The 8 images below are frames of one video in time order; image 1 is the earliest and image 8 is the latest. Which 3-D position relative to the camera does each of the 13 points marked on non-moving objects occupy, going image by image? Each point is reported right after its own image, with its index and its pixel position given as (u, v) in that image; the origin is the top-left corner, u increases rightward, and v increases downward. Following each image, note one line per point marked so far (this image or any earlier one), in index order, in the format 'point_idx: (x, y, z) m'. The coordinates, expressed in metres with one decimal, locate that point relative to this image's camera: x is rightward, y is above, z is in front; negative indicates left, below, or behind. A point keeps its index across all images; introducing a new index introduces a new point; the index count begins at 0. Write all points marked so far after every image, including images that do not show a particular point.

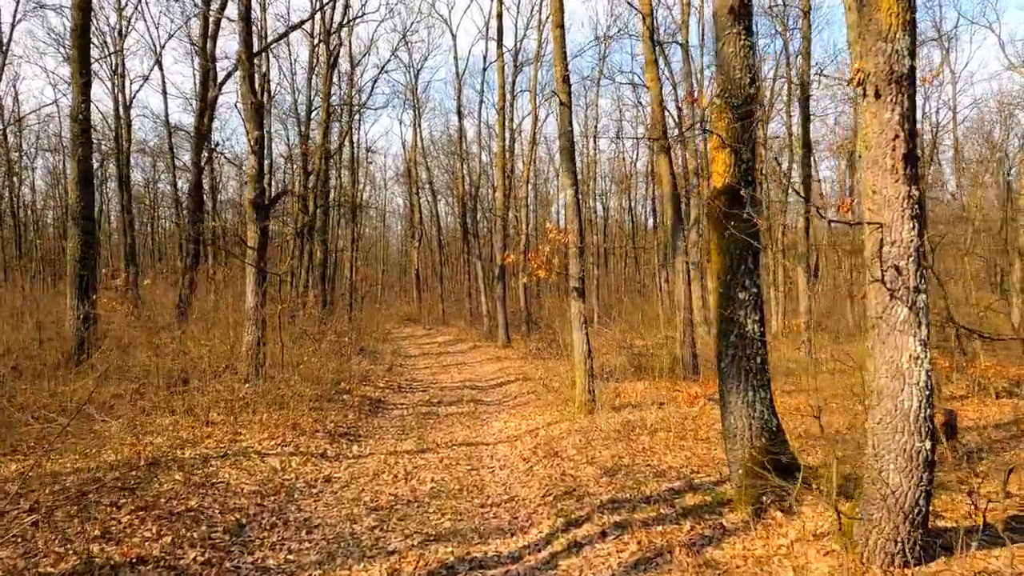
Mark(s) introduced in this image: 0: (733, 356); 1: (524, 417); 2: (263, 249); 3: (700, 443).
0: (+1.7, -0.5, +4.8) m
1: (+0.2, -1.9, +9.4) m
2: (-4.3, +0.7, +11.1) m
3: (+2.1, -1.8, +7.3) m
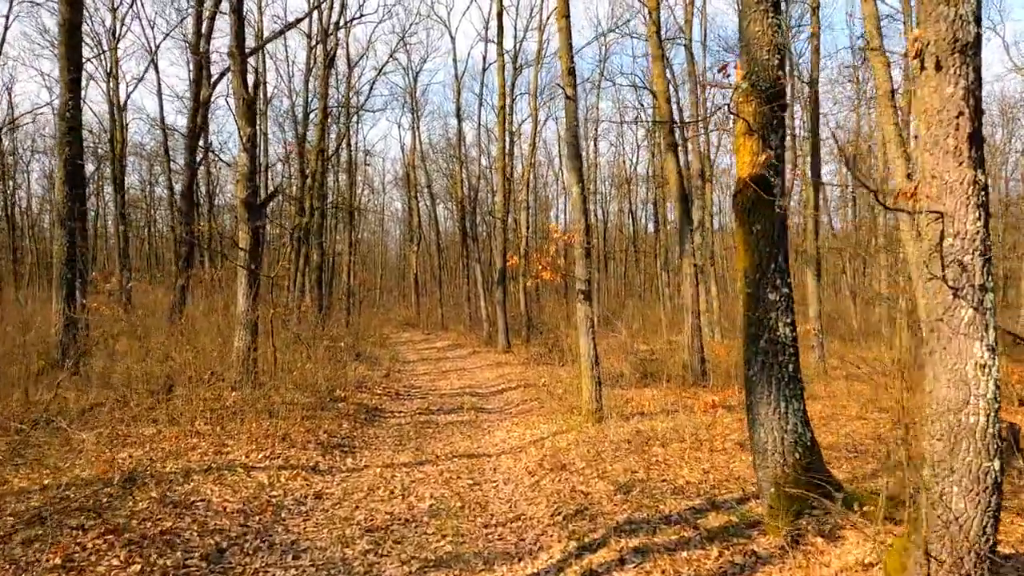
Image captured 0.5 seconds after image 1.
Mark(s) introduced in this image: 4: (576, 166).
0: (+1.7, -0.5, +4.4) m
1: (+0.2, -1.9, +9.0) m
2: (-4.2, +0.6, +10.6) m
3: (+2.2, -1.8, +6.8) m
4: (+0.9, +1.7, +8.8) m
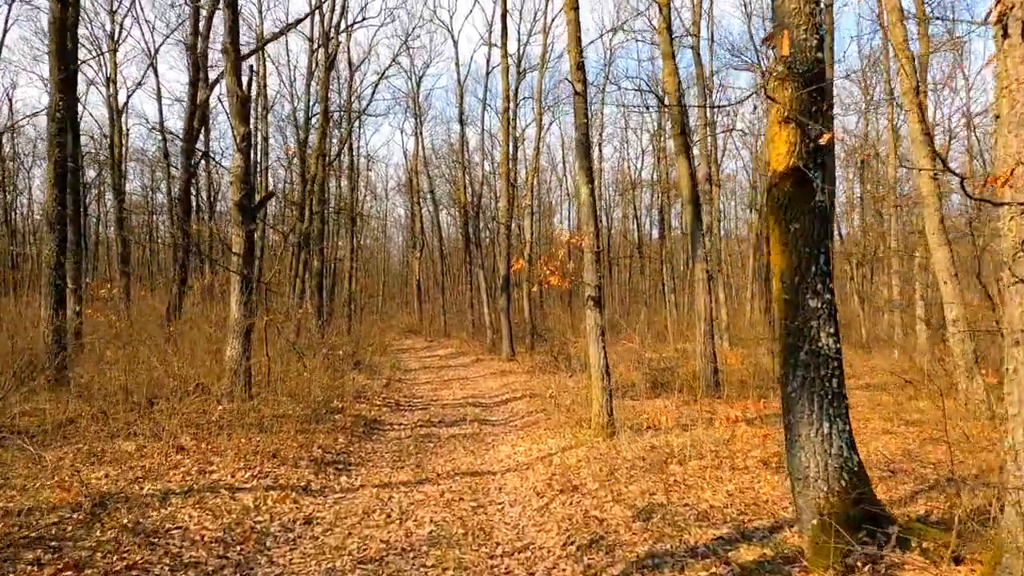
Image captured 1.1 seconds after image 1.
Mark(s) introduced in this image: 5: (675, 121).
0: (+1.8, -0.5, +3.9) m
1: (+0.3, -2.0, +8.5) m
2: (-4.1, +0.5, +10.2) m
3: (+2.2, -1.8, +6.3) m
4: (+1.0, +1.6, +8.4) m
5: (+3.0, +3.1, +11.9) m
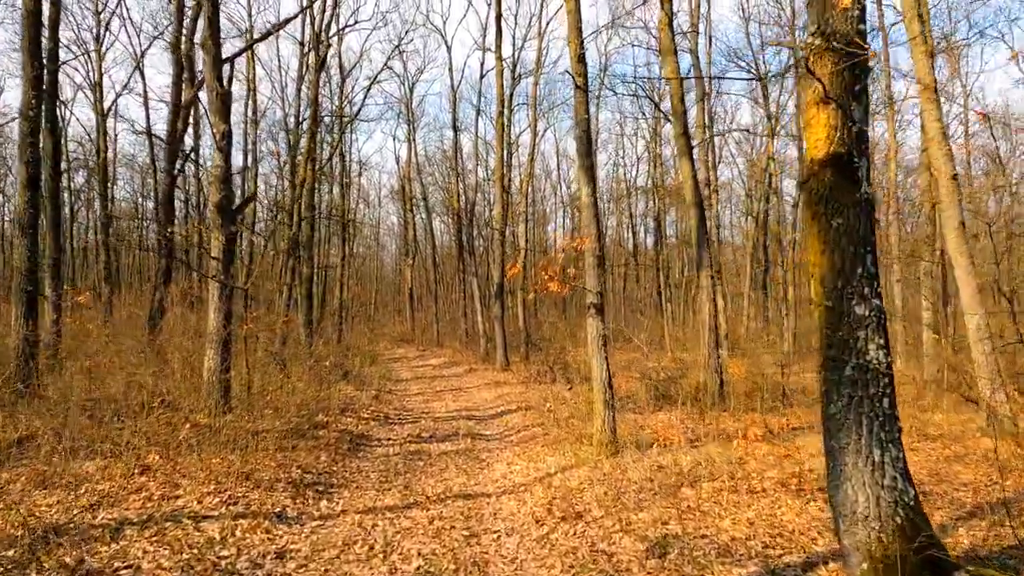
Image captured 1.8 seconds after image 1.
0: (+1.8, -0.6, +3.4) m
1: (+0.3, -2.1, +7.9) m
2: (-4.2, +0.4, +9.6) m
3: (+2.2, -1.9, +5.7) m
4: (+0.9, +1.5, +7.9) m
5: (+2.9, +2.9, +11.4) m
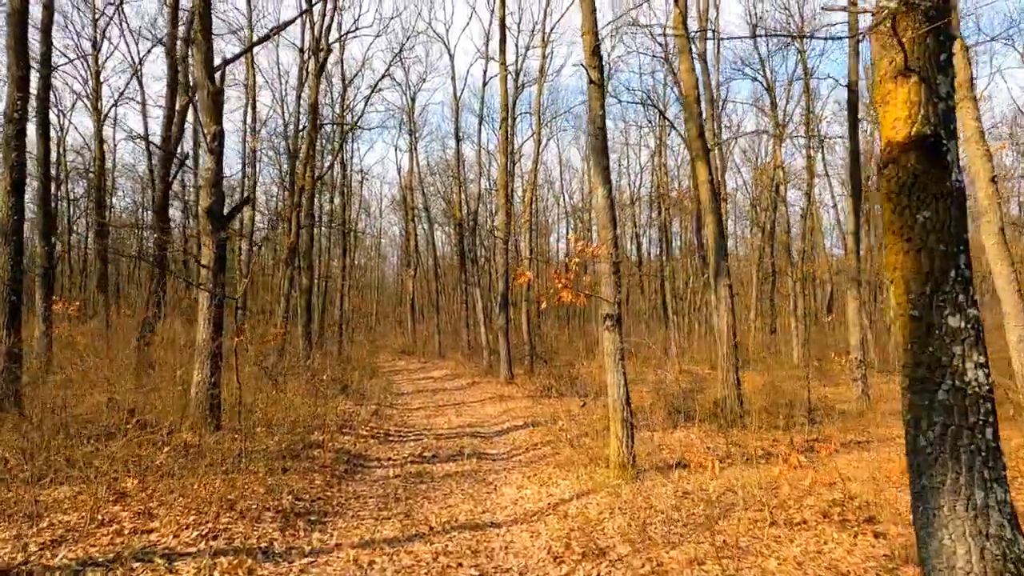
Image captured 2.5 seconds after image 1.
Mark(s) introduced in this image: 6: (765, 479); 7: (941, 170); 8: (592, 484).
0: (+1.9, -0.6, +2.8) m
1: (+0.4, -2.2, +7.3) m
2: (-4.1, +0.3, +9.0) m
3: (+2.3, -2.0, +5.1) m
4: (+1.0, +1.4, +7.3) m
5: (+3.1, +2.8, +10.9) m
6: (+2.6, -2.0, +6.7) m
7: (+1.9, +0.5, +2.9) m
8: (+0.9, -2.1, +6.9) m
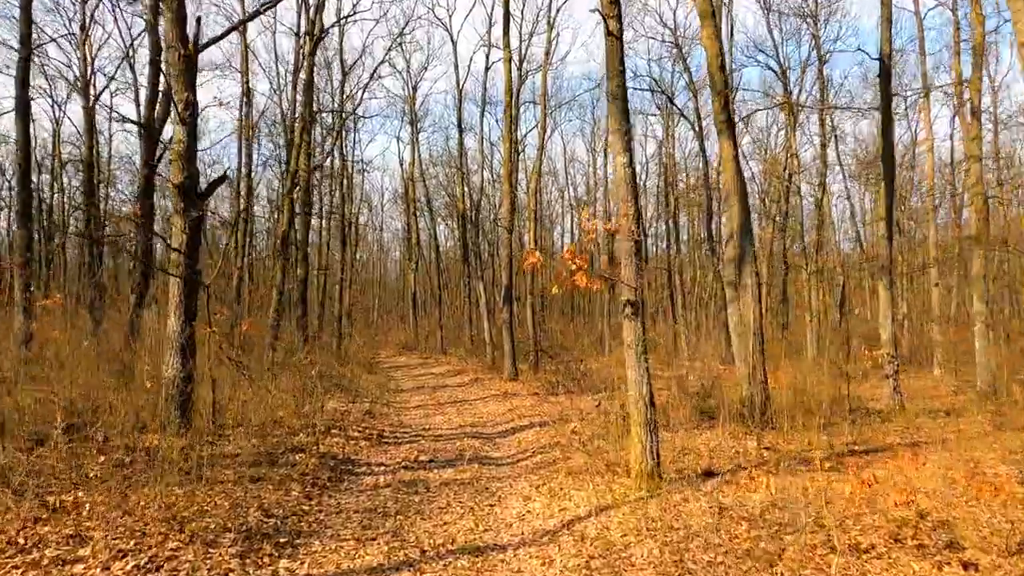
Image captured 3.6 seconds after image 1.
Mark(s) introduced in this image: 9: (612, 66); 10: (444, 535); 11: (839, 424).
0: (+1.9, -0.5, +1.8) m
1: (+0.4, -2.0, +6.4) m
2: (-4.0, +0.5, +8.1) m
3: (+2.4, -1.8, +4.2) m
4: (+1.1, +1.6, +6.4) m
5: (+3.1, +3.0, +10.0) m
6: (+2.7, -1.8, +5.8) m
7: (+2.0, +0.7, +2.0) m
8: (+0.9, -1.9, +6.0) m
9: (+1.0, +2.2, +6.4) m
10: (-0.6, -2.0, +5.3) m
11: (+4.9, -2.0, +9.6) m
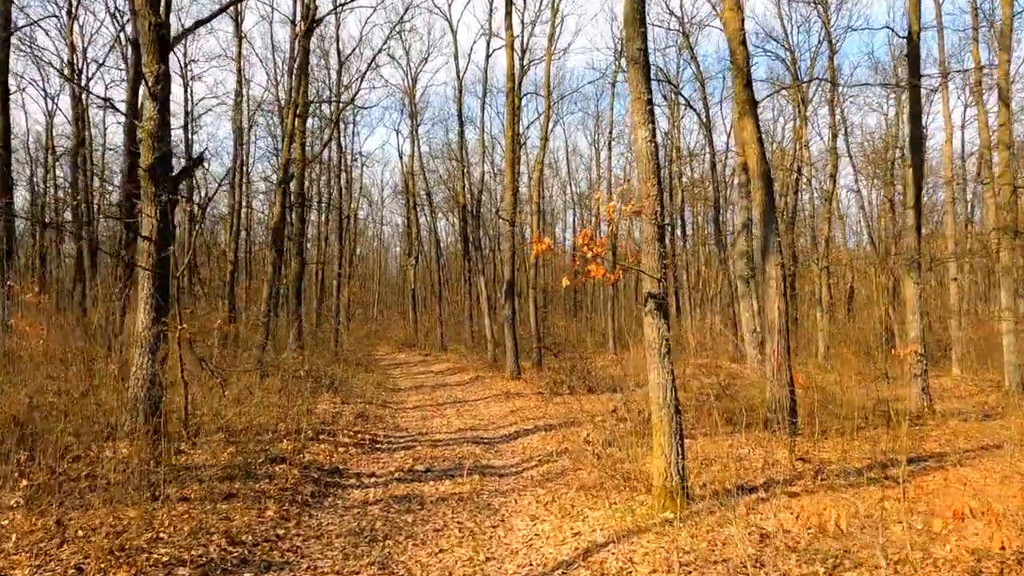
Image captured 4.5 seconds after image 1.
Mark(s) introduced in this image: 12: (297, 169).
0: (+1.9, -0.4, +1.1) m
1: (+0.5, -1.9, +5.6) m
2: (-4.0, +0.6, +7.4) m
3: (+2.4, -1.7, +3.4) m
4: (+1.1, +1.7, +5.6) m
5: (+3.2, +3.1, +9.2) m
6: (+2.8, -1.8, +5.0) m
7: (+2.0, +0.7, +1.2) m
8: (+1.0, -1.8, +5.2) m
9: (+1.0, +2.3, +5.6) m
10: (-0.5, -2.0, +4.6) m
11: (+4.9, -1.9, +8.9) m
12: (-6.5, +3.6, +19.2) m
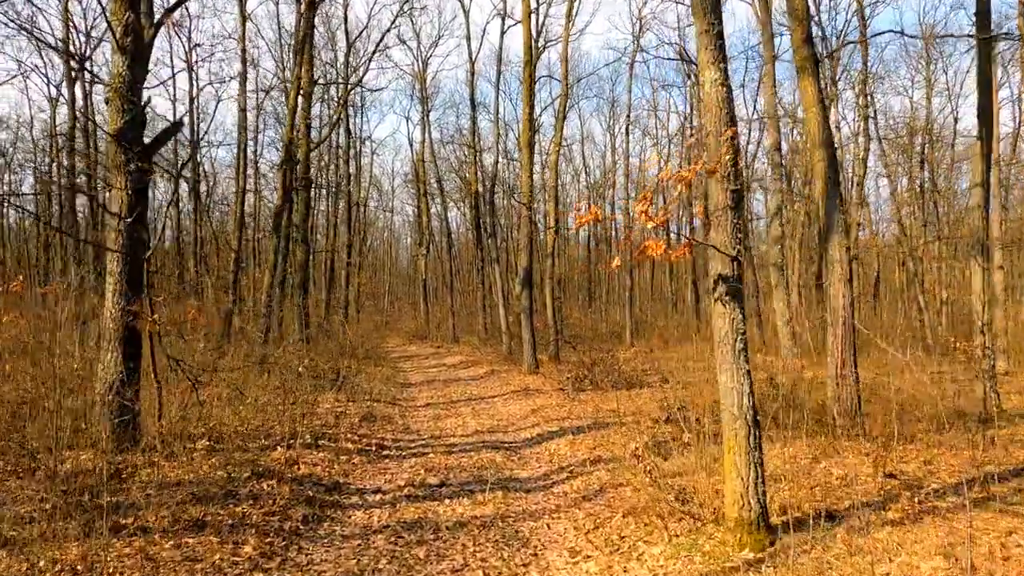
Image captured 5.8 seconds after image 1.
0: (+2.1, -0.3, -0.1) m
1: (+0.7, -1.8, +4.5) m
2: (-3.7, +0.7, +6.3) m
3: (+2.6, -1.6, +2.3) m
4: (+1.4, +1.8, +4.4) m
5: (+3.5, +3.2, +8.0) m
6: (+3.0, -1.6, +3.9) m
7: (+2.2, +0.8, +0.1) m
8: (+1.2, -1.7, +4.1) m
9: (+1.3, +2.4, +4.5) m
10: (-0.3, -1.8, +3.5) m
11: (+5.2, -1.8, +7.7) m
12: (-6.0, +3.9, +18.1) m
